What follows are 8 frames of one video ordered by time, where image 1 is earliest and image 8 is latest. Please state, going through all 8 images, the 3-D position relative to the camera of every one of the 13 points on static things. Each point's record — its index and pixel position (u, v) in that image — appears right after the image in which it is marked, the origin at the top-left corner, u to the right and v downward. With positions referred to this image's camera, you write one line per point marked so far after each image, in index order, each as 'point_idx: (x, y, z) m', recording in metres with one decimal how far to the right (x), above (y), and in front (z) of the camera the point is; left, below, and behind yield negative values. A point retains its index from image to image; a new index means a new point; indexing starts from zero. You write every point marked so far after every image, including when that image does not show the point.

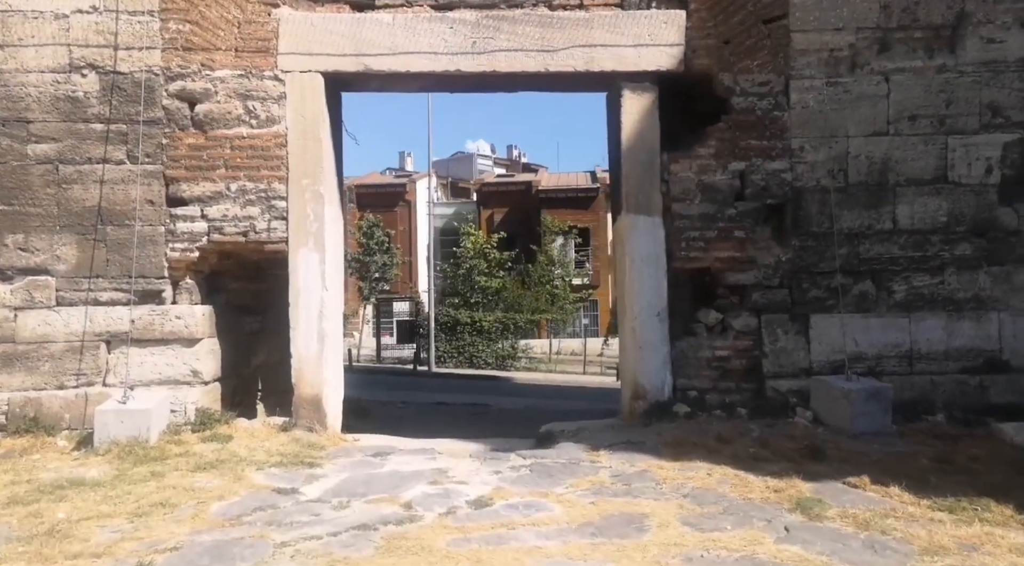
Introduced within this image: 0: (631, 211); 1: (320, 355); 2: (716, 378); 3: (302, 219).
0: (+1.0, +0.6, +7.0) m
1: (-1.5, -0.6, +6.9) m
2: (+1.7, -0.8, +7.1) m
3: (-1.6, +0.5, +7.0) m
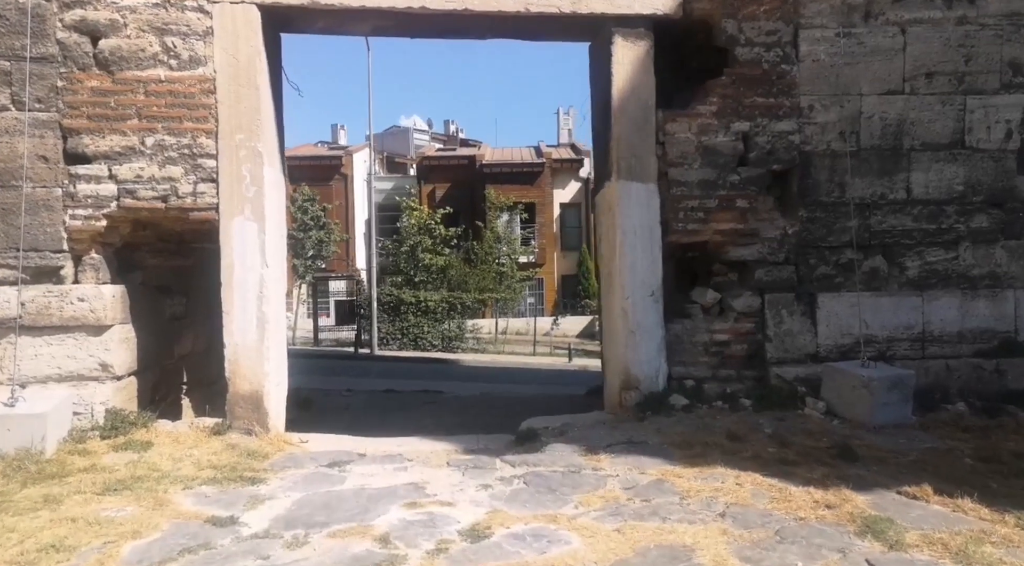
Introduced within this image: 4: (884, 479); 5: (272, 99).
0: (+0.8, +0.7, +6.2) m
1: (-1.7, -0.4, +5.8) m
2: (+1.5, -0.6, +6.3) m
3: (-1.8, +0.7, +5.8) m
4: (+1.8, -1.0, +4.3) m
5: (-1.6, +1.2, +6.1) m
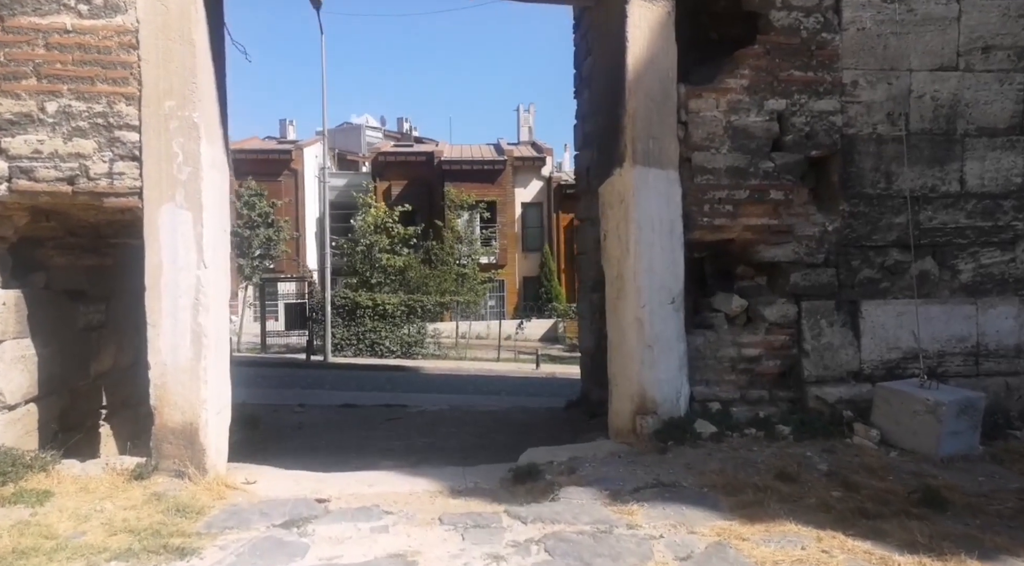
0: (+0.7, +0.7, +5.2) m
1: (-1.7, -0.4, +4.7) m
2: (+1.4, -0.6, +5.4) m
3: (-1.8, +0.7, +4.7) m
4: (+1.9, -1.0, +3.4) m
5: (-1.7, +1.2, +4.9) m
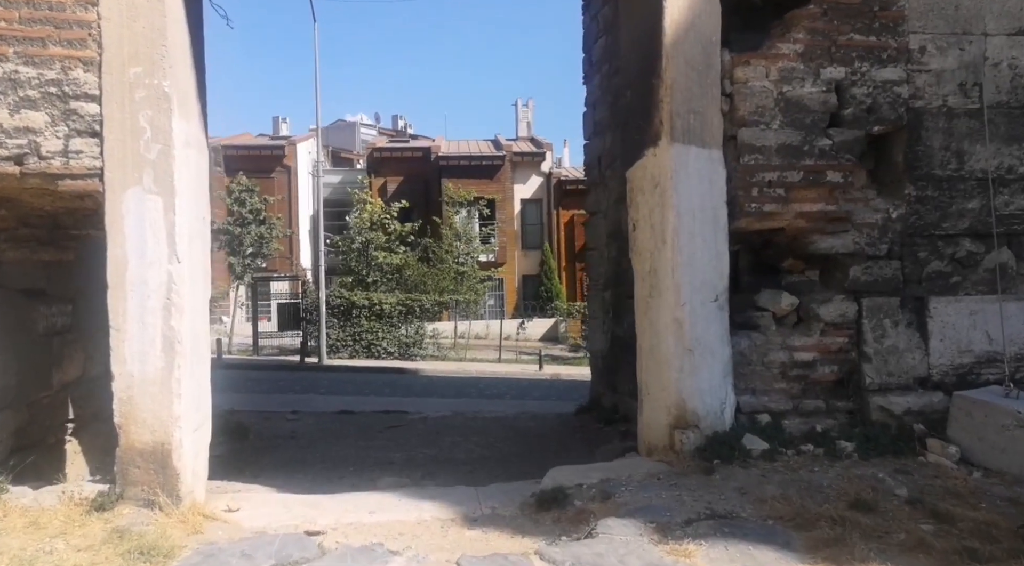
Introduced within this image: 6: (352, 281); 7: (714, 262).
0: (+0.8, +0.7, +4.5) m
1: (-1.6, -0.4, +4.0) m
2: (+1.5, -0.6, +4.7) m
3: (-1.7, +0.7, +4.0) m
4: (+2.0, -1.0, +2.7) m
5: (-1.6, +1.2, +4.2) m
6: (-3.6, +0.1, +19.8) m
7: (+1.1, +0.1, +4.6) m
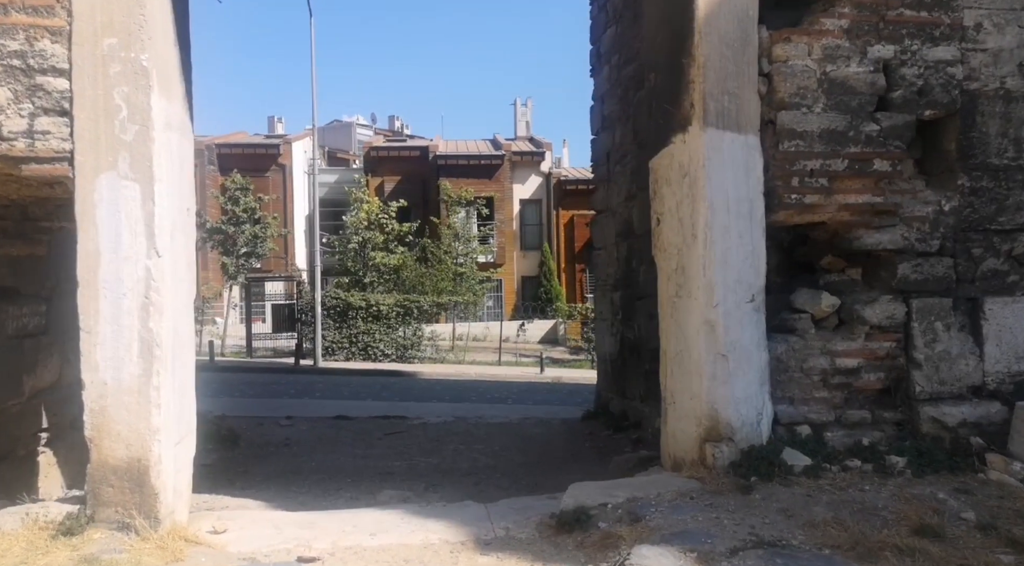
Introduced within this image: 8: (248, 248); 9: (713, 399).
0: (+0.9, +0.7, +4.1) m
1: (-1.5, -0.4, +3.6) m
2: (+1.6, -0.6, +4.3) m
3: (-1.7, +0.7, +3.6) m
4: (+2.1, -1.0, +2.3) m
5: (-1.5, +1.2, +3.8) m
6: (-3.6, 0.0, +19.3) m
7: (+1.1, +0.1, +4.2) m
8: (-6.0, +0.8, +20.0) m
9: (+0.9, -0.5, +4.1) m
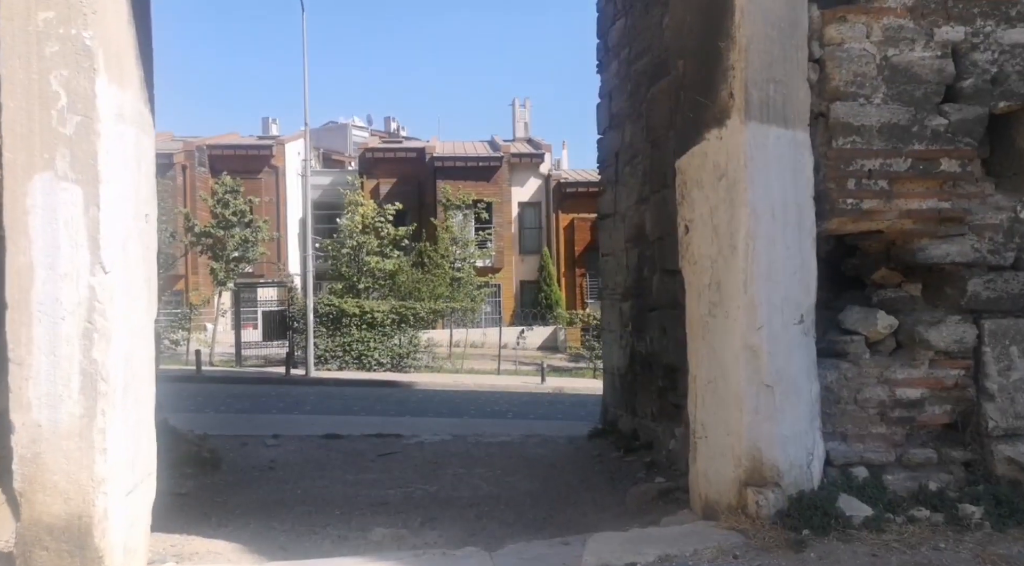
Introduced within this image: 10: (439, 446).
0: (+1.0, +0.7, +3.5) m
1: (-1.5, -0.5, +3.0) m
2: (+1.6, -0.7, +3.7) m
3: (-1.6, +0.6, +3.0) m
4: (+2.1, -1.0, +1.7) m
5: (-1.4, +1.2, +3.2) m
6: (-3.6, -0.1, +18.8) m
7: (+1.2, 0.0, +3.6) m
8: (-6.1, +0.7, +19.4) m
9: (+1.0, -0.6, +3.5) m
10: (-0.7, -1.5, +8.1) m
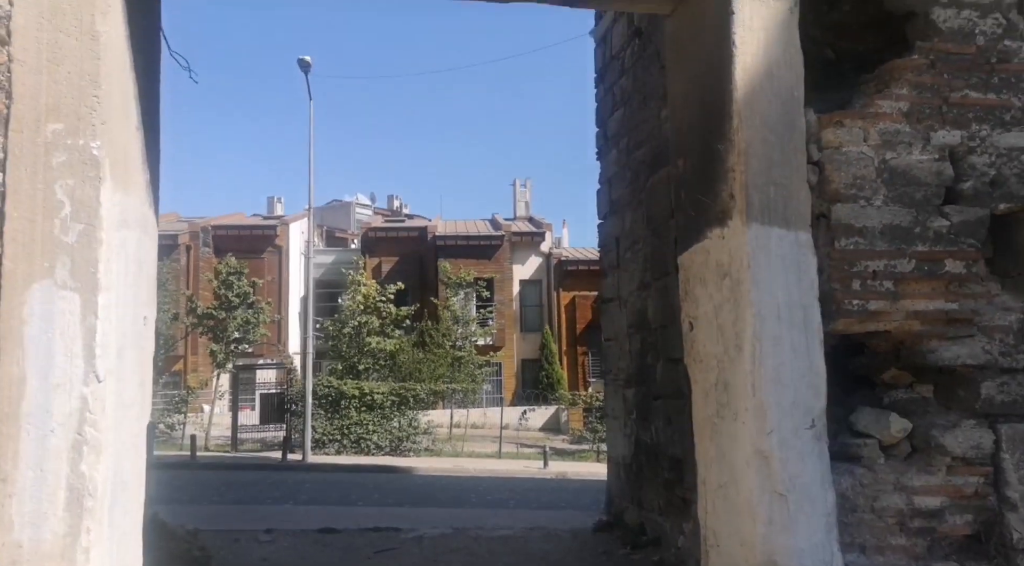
0: (+1.0, +0.2, +3.5) m
1: (-1.5, -0.9, +2.9) m
2: (+1.7, -1.1, +3.6) m
3: (-1.6, +0.2, +3.0) m
4: (+2.2, -1.3, +1.6) m
5: (-1.4, +0.8, +3.2) m
6: (-3.6, -1.8, +18.6) m
7: (+1.2, -0.4, +3.5) m
8: (-6.0, -1.1, +19.3) m
9: (+1.0, -1.0, +3.4) m
10: (-0.6, -2.3, +7.8) m
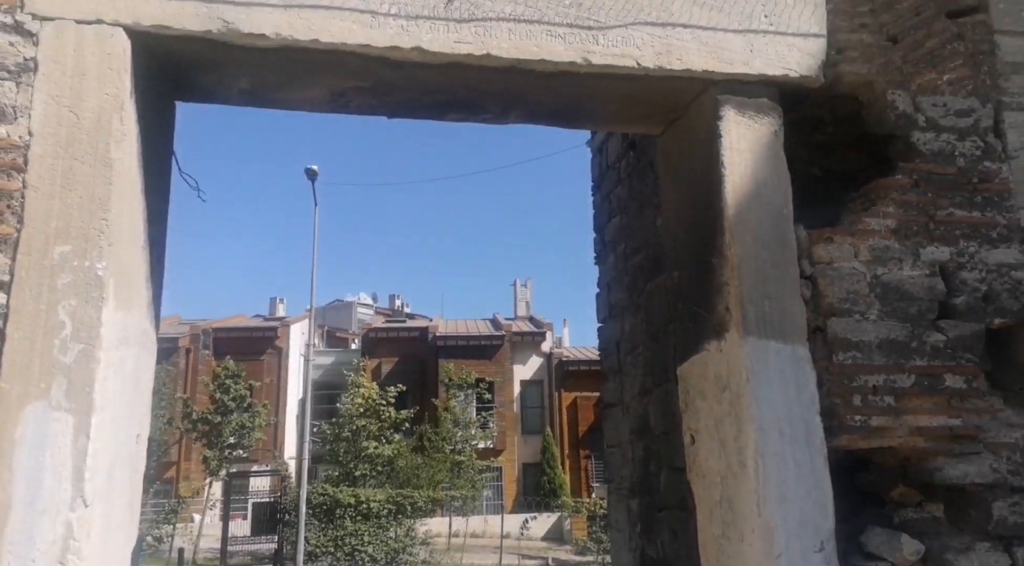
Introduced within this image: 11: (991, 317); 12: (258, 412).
0: (+1.0, -0.2, +3.5) m
1: (-1.5, -1.3, +2.7) m
2: (+1.6, -1.6, +3.4) m
3: (-1.6, -0.2, +3.0) m
4: (+2.1, -1.5, +1.4) m
5: (-1.5, +0.3, +3.3) m
6: (-3.6, -4.0, +18.3) m
7: (+1.2, -0.8, +3.4) m
8: (-6.0, -3.3, +19.0) m
9: (+1.0, -1.5, +3.2) m
10: (-0.6, -3.3, +7.5) m
11: (+2.0, -0.1, +3.6) m
12: (-5.6, -2.8, +19.4) m
